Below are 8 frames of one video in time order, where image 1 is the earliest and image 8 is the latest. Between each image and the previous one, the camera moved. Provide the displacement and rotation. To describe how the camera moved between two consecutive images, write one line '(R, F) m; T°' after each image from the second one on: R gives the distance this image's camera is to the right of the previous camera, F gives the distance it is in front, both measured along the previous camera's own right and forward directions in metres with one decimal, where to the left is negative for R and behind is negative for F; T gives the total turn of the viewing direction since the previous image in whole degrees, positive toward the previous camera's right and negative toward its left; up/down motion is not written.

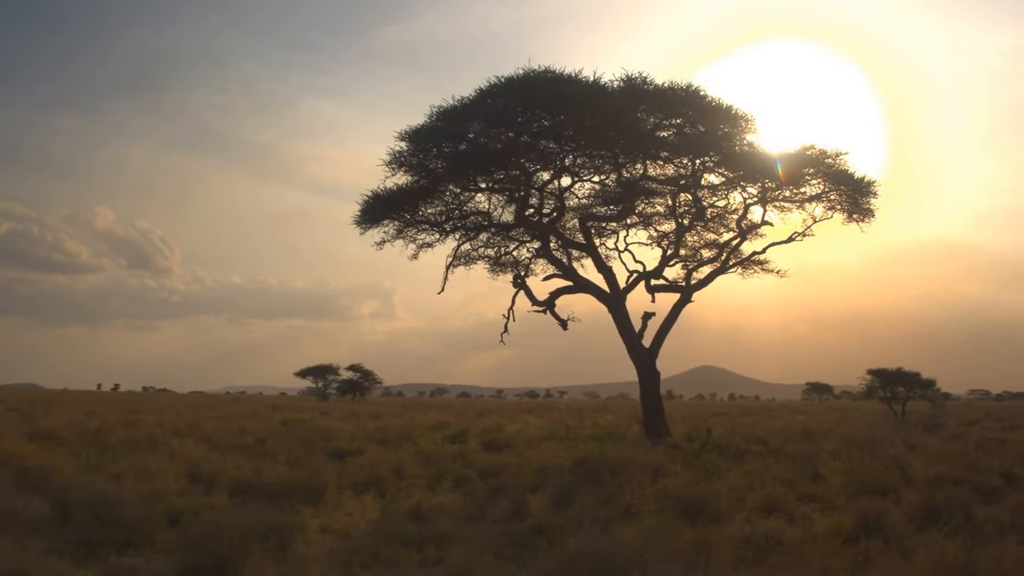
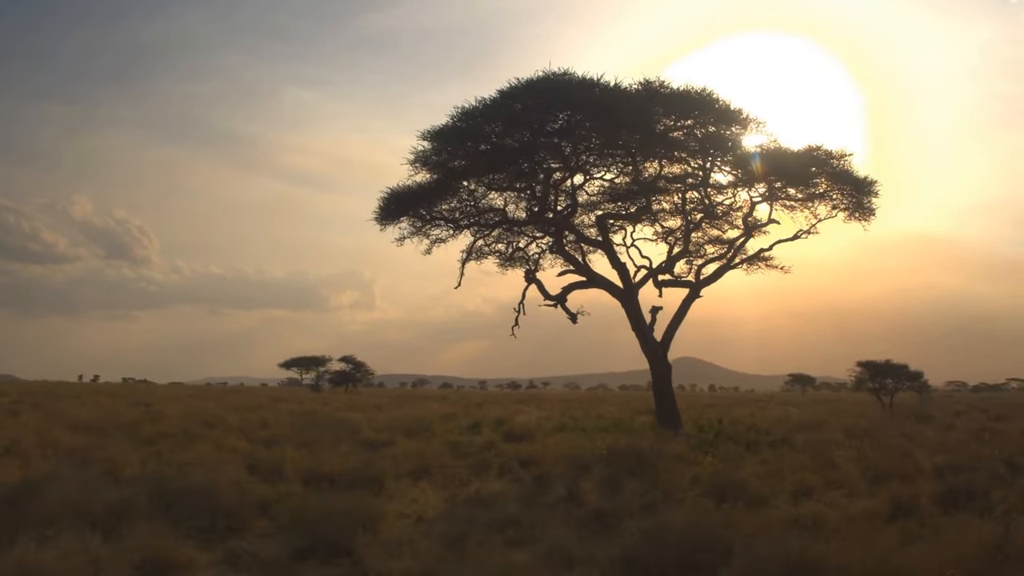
(-1.0, -0.7) m; +1°
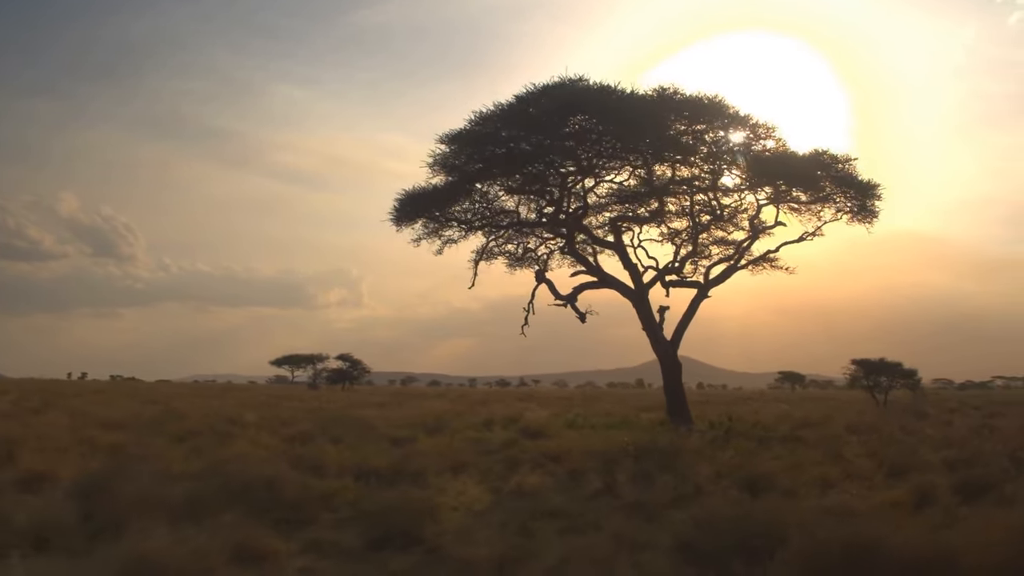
(-0.8, -0.5) m; +1°
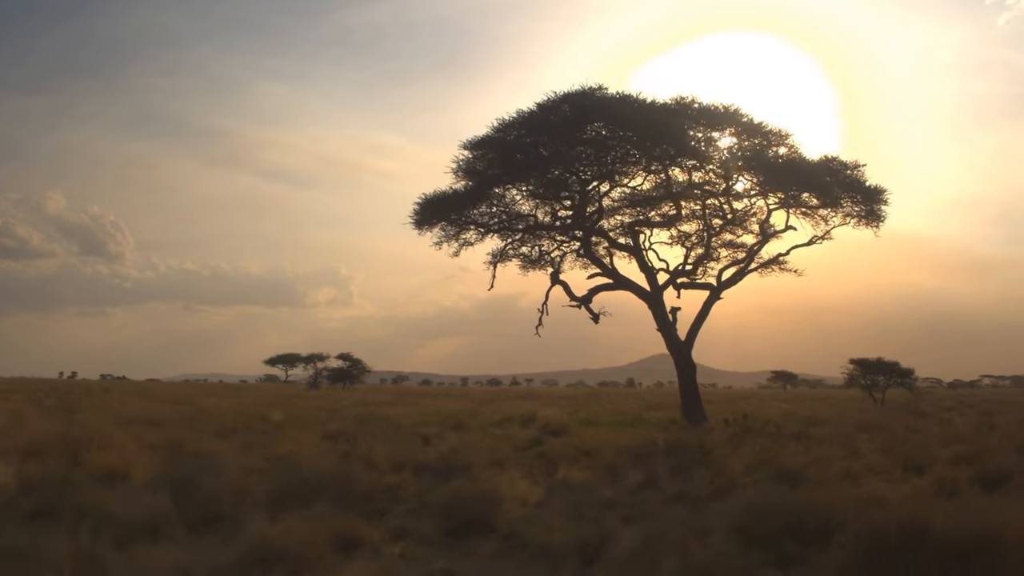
(-0.9, -0.7) m; +1°
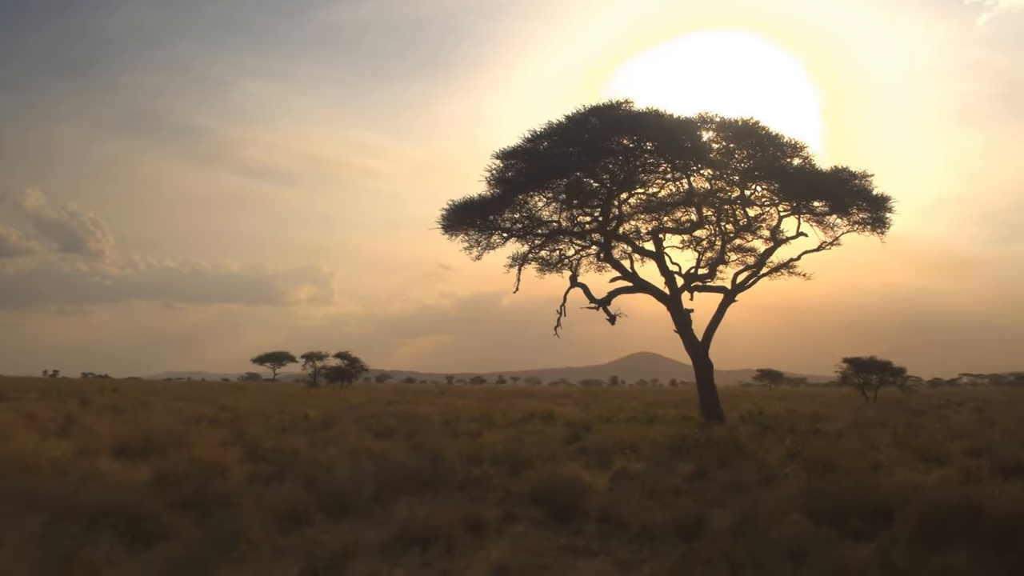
(-1.4, -1.1) m; +1°
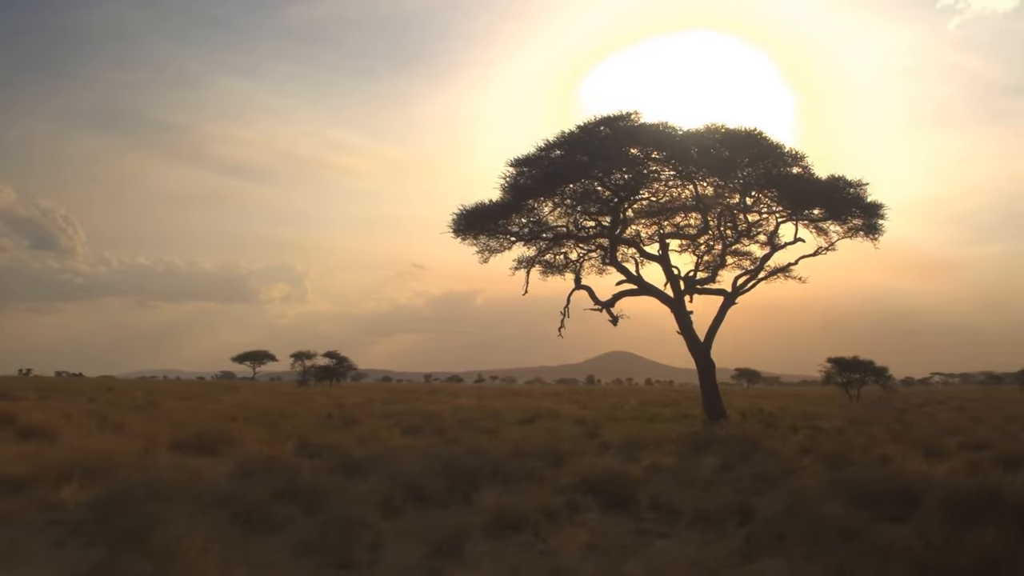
(-1.2, -0.9) m; +2°
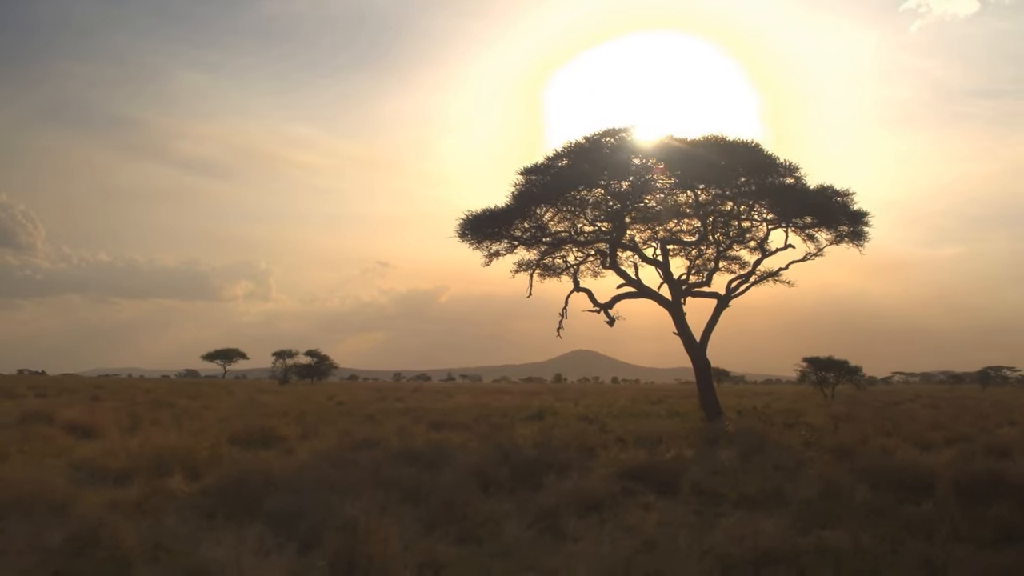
(-1.4, -1.1) m; +2°
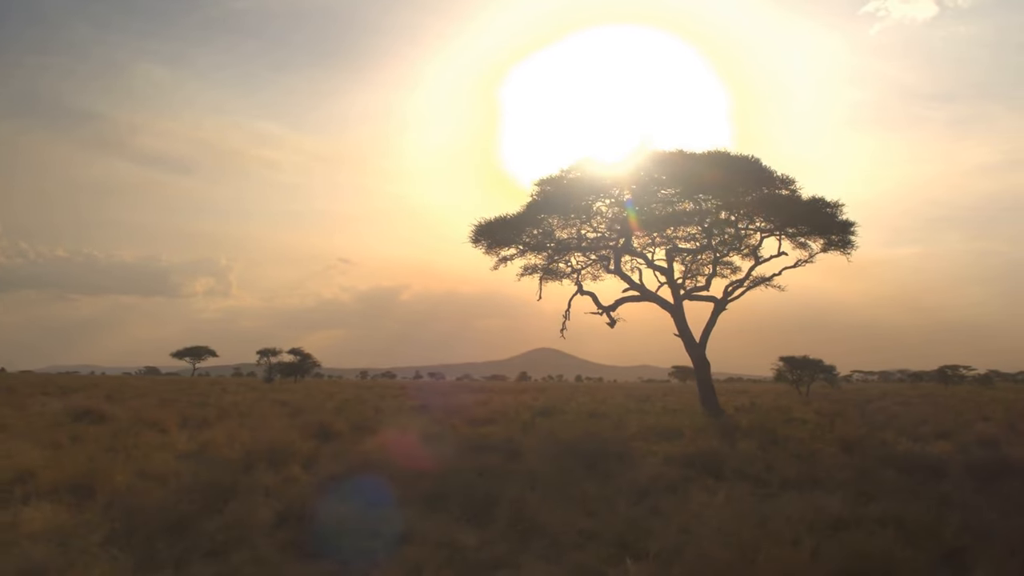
(-1.8, -1.5) m; +2°
